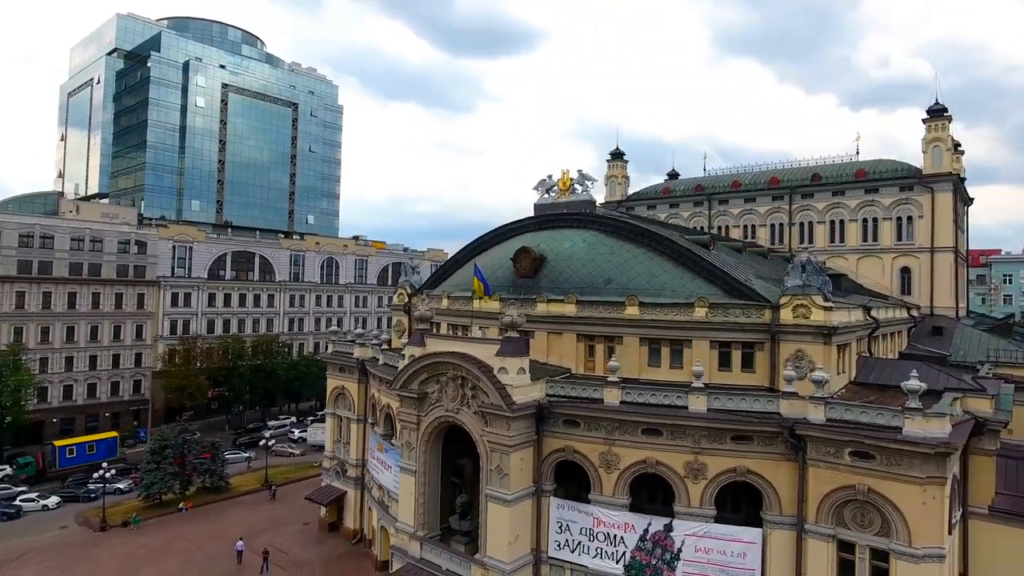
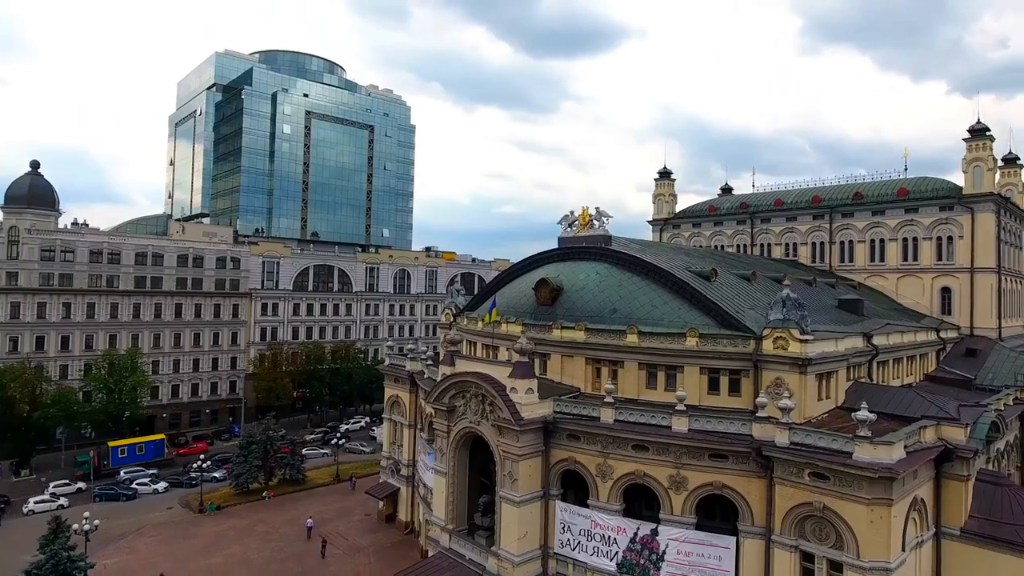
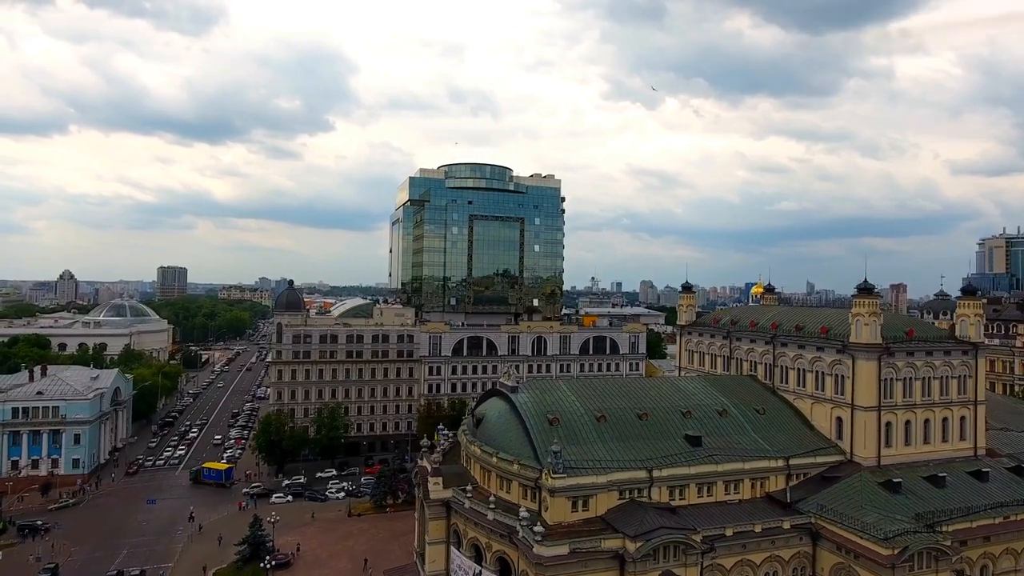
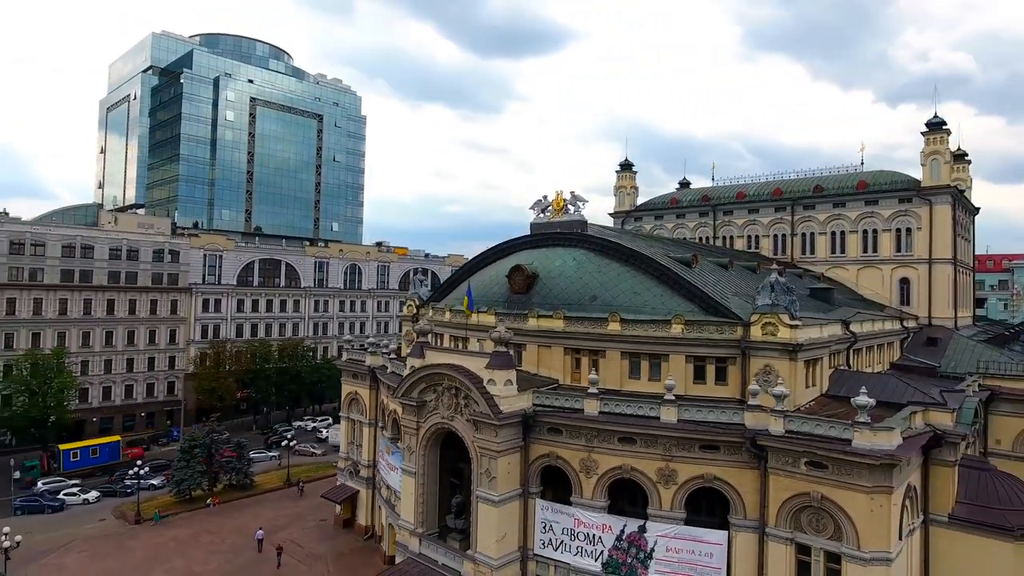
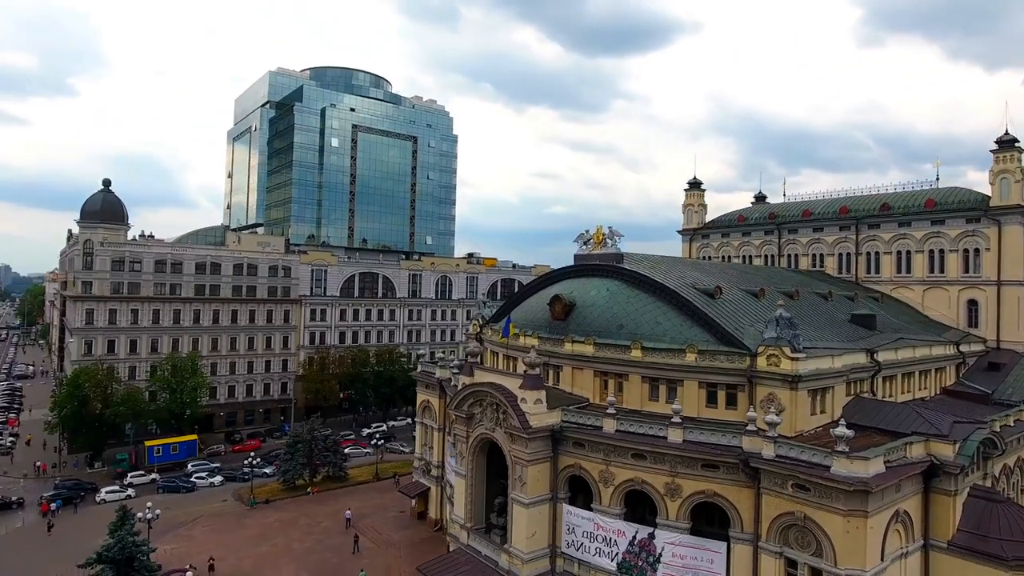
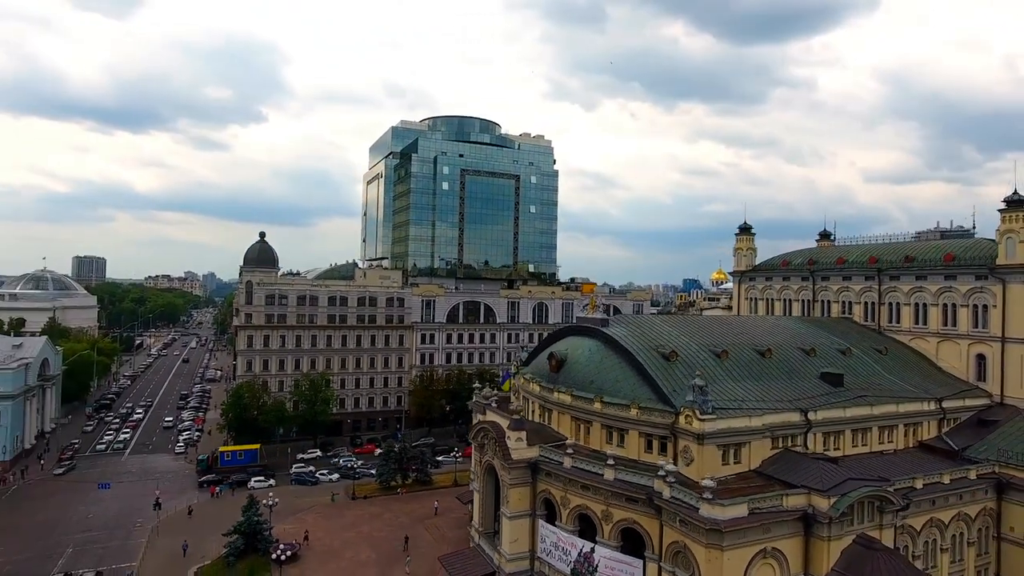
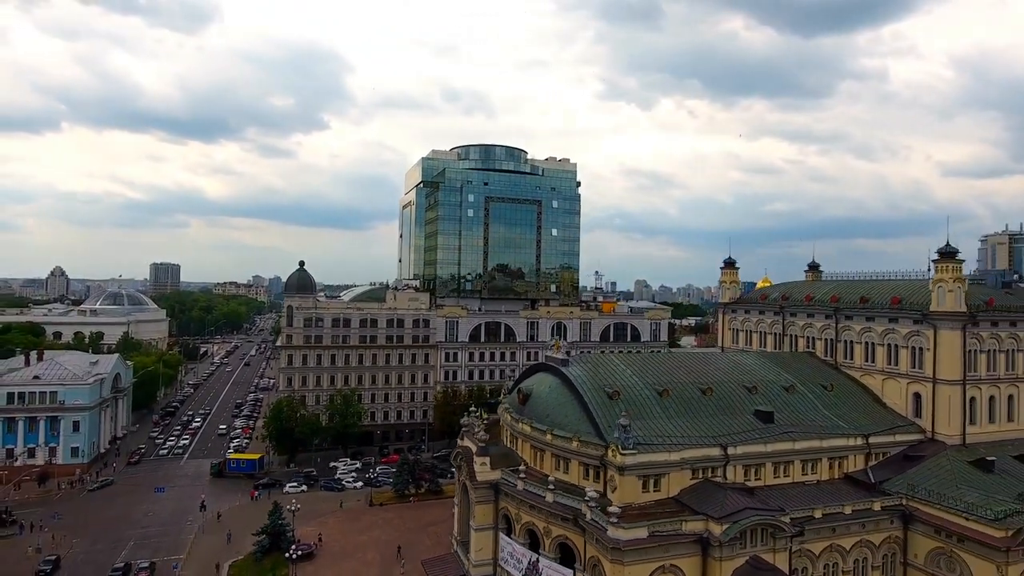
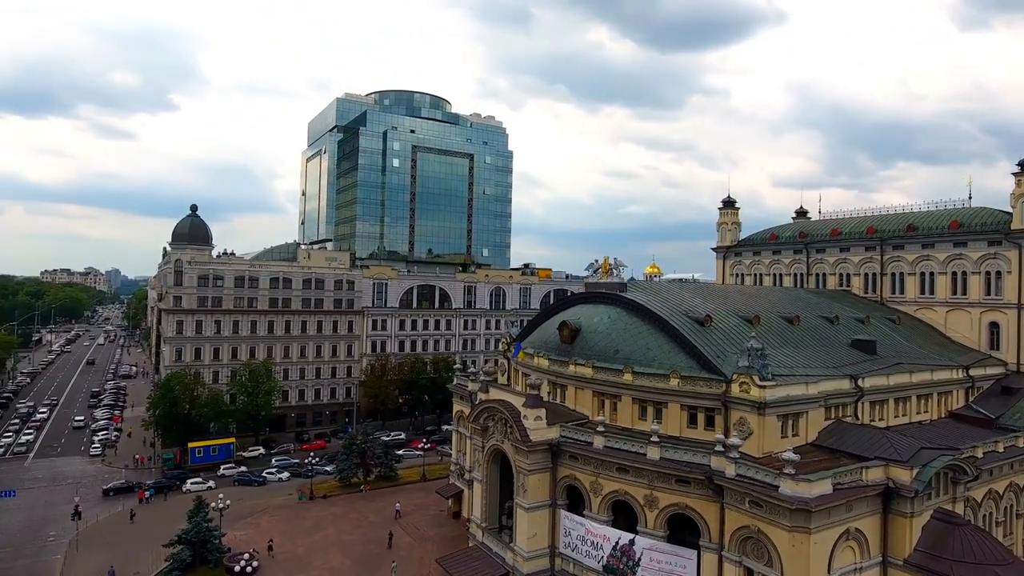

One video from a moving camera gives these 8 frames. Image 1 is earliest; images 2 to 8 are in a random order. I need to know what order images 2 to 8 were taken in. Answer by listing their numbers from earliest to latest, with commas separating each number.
4, 2, 5, 8, 6, 7, 3
